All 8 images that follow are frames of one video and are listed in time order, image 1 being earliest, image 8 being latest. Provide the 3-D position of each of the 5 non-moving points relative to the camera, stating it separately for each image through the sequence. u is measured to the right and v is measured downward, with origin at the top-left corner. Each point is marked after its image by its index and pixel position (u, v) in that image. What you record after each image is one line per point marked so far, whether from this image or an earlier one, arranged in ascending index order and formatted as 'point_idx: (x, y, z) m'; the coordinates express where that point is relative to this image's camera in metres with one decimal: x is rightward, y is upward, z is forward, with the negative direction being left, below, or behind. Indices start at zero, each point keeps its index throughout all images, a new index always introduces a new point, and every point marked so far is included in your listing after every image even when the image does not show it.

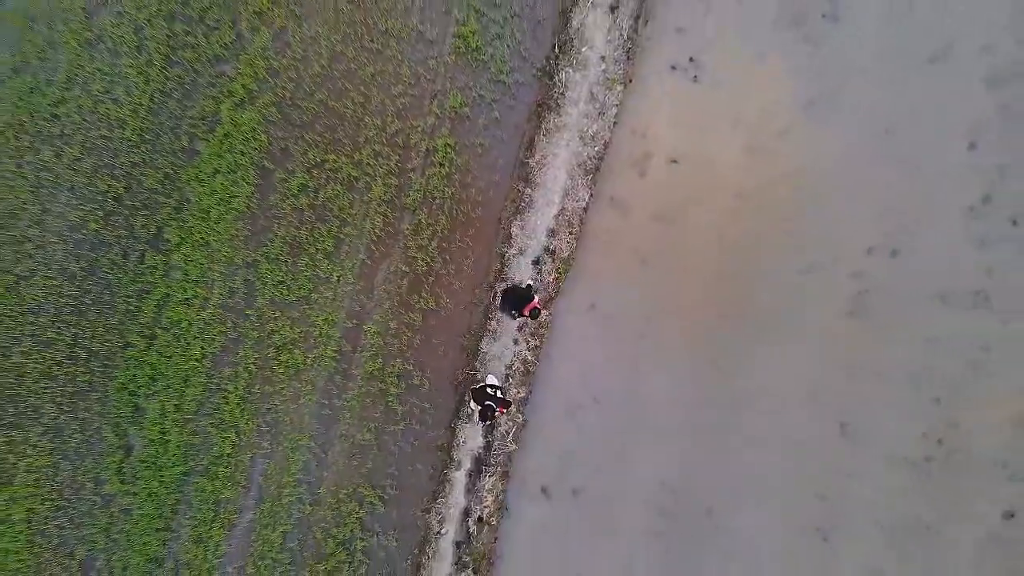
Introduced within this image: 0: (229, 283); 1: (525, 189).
0: (-1.0, 0.0, +2.9) m
1: (0.0, +0.4, +2.9) m
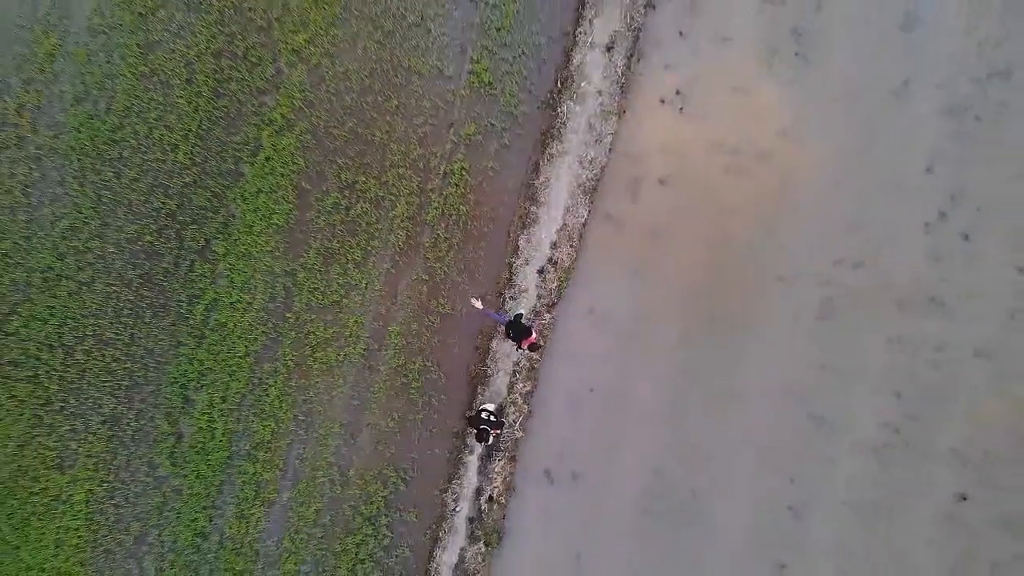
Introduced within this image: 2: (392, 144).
0: (-1.0, 0.0, +3.3) m
1: (+0.1, +0.3, +3.3) m
2: (-0.5, +0.6, +3.2) m
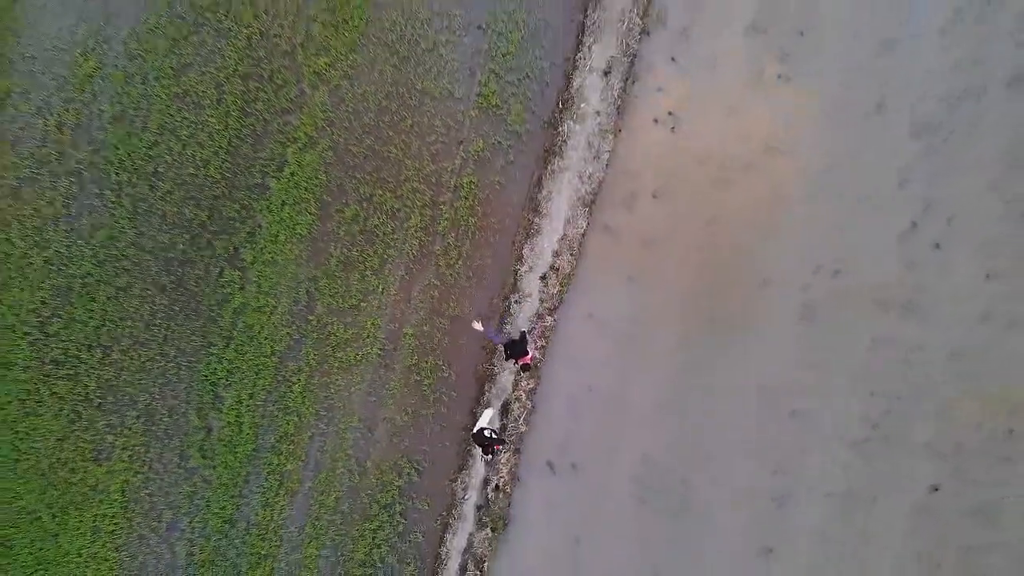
0: (-1.0, 0.0, +3.6) m
1: (+0.1, +0.3, +3.6) m
2: (-0.5, +0.6, +3.5) m
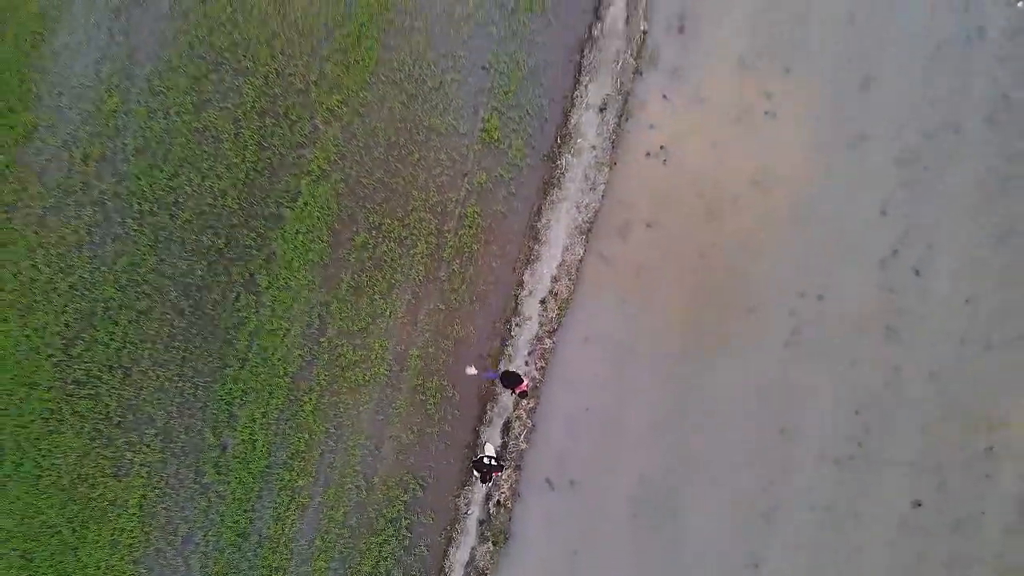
0: (-1.0, -0.1, +3.8) m
1: (+0.1, +0.2, +3.8) m
2: (-0.5, +0.5, +3.7) m
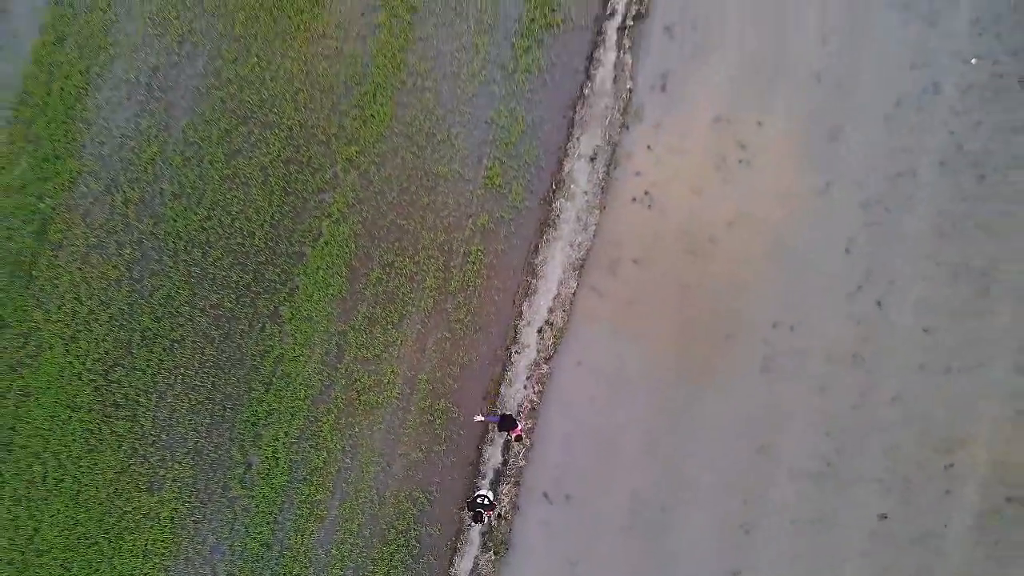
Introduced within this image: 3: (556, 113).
0: (-1.0, -0.3, +4.1) m
1: (+0.1, 0.0, +4.2) m
2: (-0.5, +0.3, +4.1) m
3: (+0.2, +0.9, +4.2) m
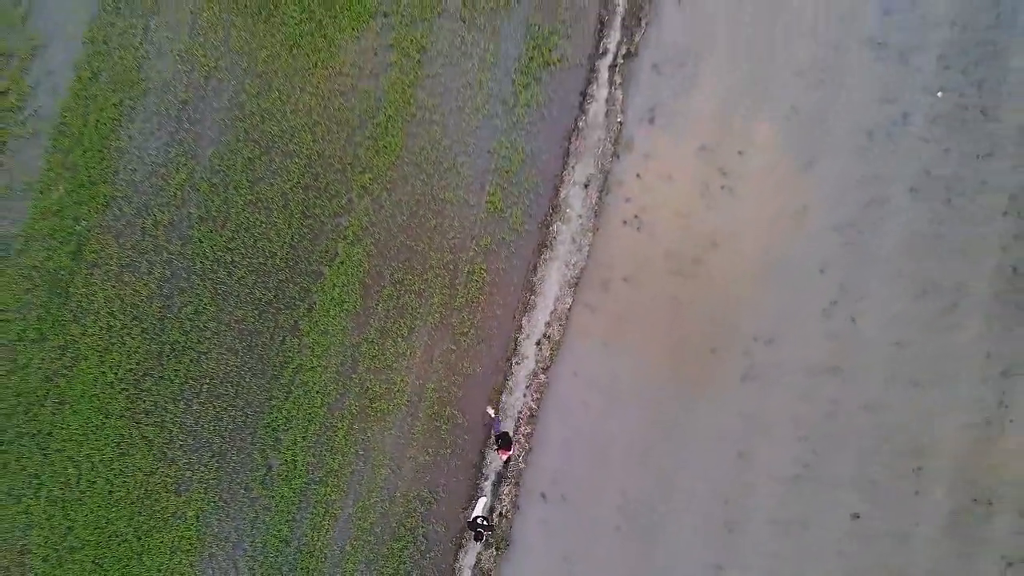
0: (-1.0, -0.4, +4.5) m
1: (+0.1, 0.0, +4.5) m
2: (-0.5, +0.2, +4.5) m
3: (+0.2, +0.8, +4.5) m
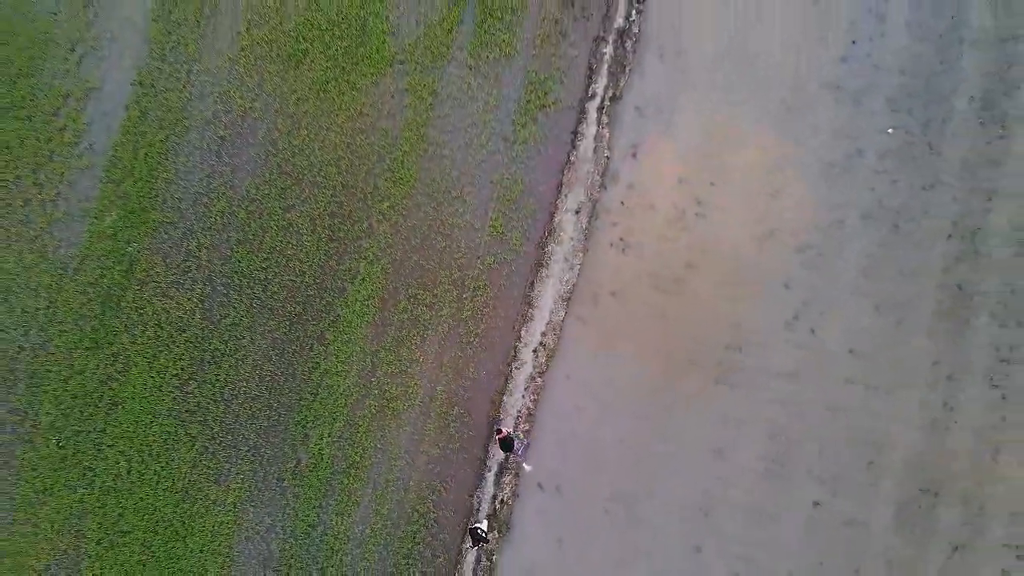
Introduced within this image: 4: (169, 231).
0: (-1.0, -0.5, +5.1) m
1: (+0.1, -0.1, +5.1) m
2: (-0.5, +0.1, +5.1) m
3: (+0.2, +0.7, +5.2) m
4: (-2.3, +0.4, +5.2) m
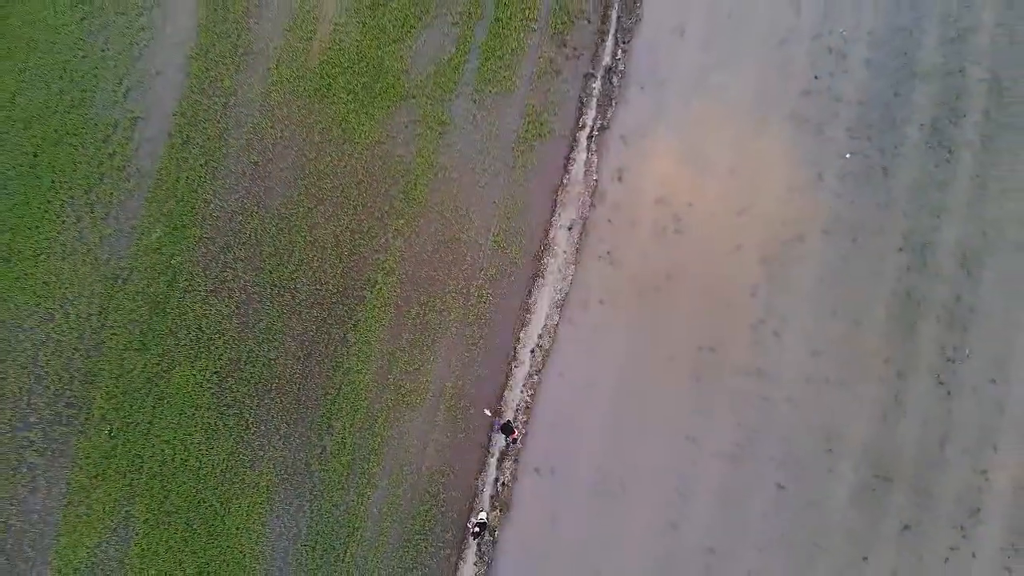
0: (-1.0, -0.5, +5.7) m
1: (+0.1, -0.2, +5.8) m
2: (-0.5, +0.1, +5.8) m
3: (+0.2, +0.7, +5.8) m
4: (-2.3, +0.3, +5.9) m
